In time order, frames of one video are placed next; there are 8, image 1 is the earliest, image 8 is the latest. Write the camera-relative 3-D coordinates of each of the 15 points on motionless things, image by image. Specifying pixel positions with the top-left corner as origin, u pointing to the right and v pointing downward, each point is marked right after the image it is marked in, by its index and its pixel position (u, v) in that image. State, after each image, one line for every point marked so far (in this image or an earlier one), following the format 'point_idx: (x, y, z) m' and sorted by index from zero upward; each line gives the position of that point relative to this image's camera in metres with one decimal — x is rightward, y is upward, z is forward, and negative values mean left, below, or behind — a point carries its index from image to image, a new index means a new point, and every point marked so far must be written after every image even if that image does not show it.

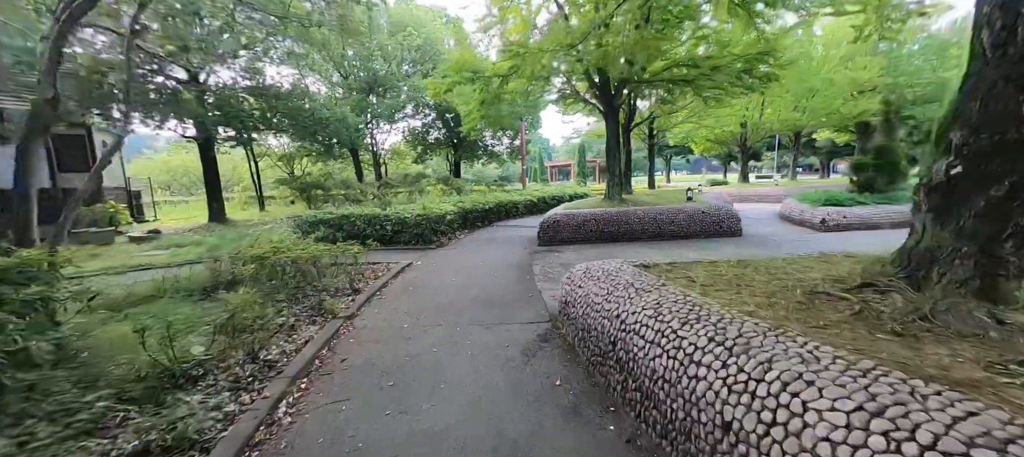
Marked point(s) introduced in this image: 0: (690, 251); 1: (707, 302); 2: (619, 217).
0: (+2.9, -0.4, +6.3) m
1: (+1.0, -0.4, +2.0) m
2: (+2.0, +0.2, +7.3) m
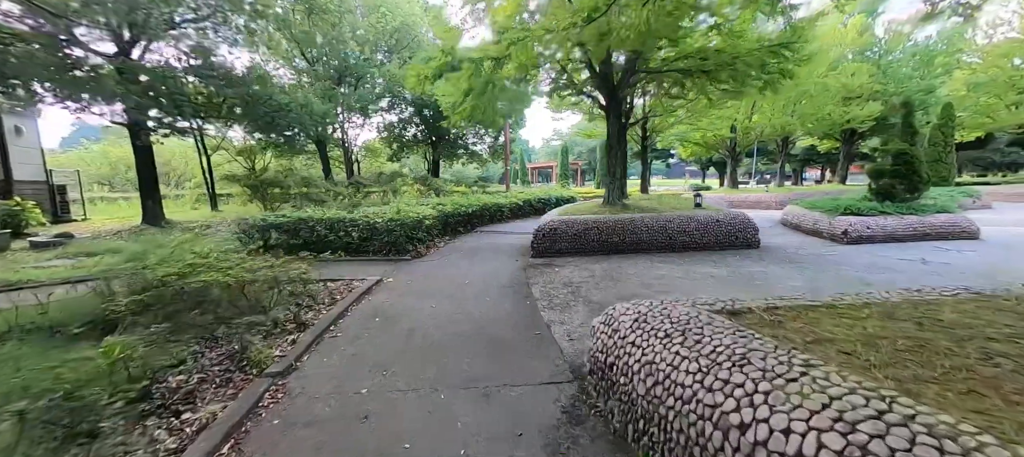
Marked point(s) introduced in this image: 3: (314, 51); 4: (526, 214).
0: (+2.8, -0.5, +5.5) m
1: (+1.2, -0.5, +1.0) m
2: (+1.8, +0.1, +6.4) m
3: (-6.4, +5.8, +12.3) m
4: (+0.4, +0.5, +13.0) m
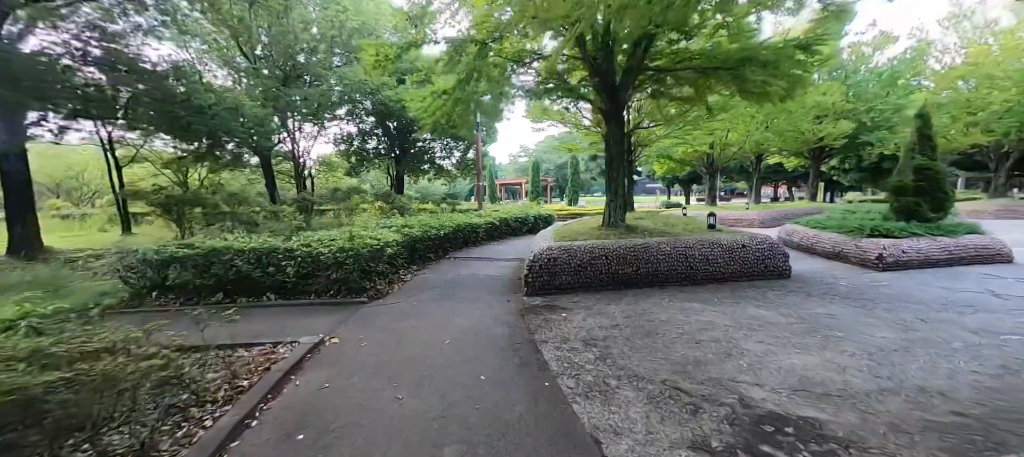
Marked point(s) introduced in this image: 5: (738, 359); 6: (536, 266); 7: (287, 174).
0: (+2.7, -0.9, +4.4) m
1: (+1.5, -0.7, -0.2) m
2: (+1.7, -0.3, +5.2) m
3: (-7.1, +5.1, +10.6) m
4: (-0.3, -0.2, +11.7) m
5: (+1.7, -1.0, +2.9) m
6: (+0.3, -0.5, +5.0) m
7: (-9.3, +2.2, +15.6) m
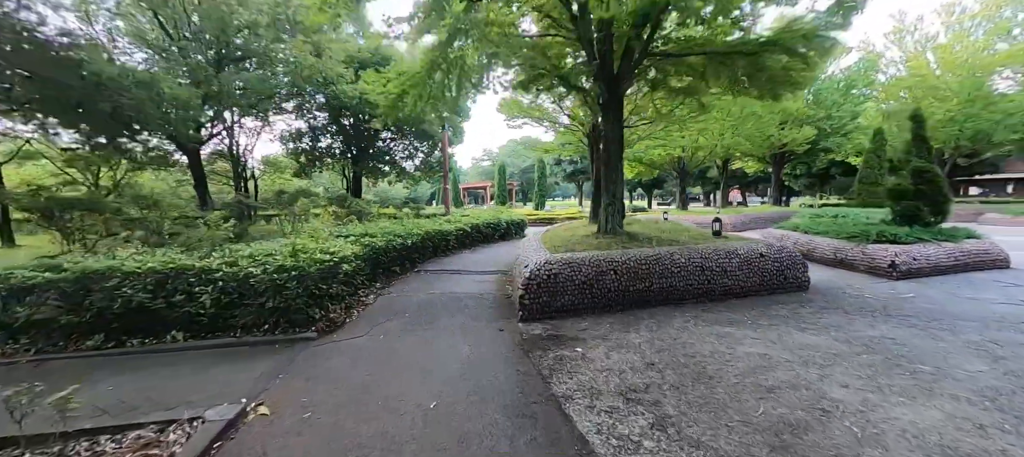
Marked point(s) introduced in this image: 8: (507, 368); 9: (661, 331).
0: (+2.7, -0.9, +3.7) m
1: (+1.9, -0.7, -1.0) m
2: (+1.6, -0.4, +4.4) m
3: (-7.8, +4.8, +8.9) m
4: (-1.1, -0.4, +10.7) m
5: (+1.9, -1.1, +2.1) m
6: (+0.2, -0.6, +4.0) m
7: (-10.4, +1.9, +13.7) m
8: (0.0, -1.1, +2.9) m
9: (+1.4, -1.0, +3.6) m
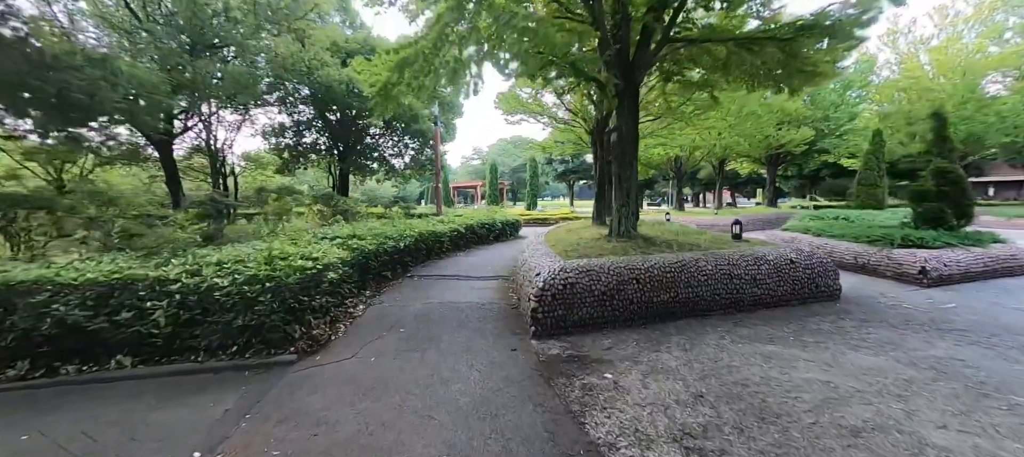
0: (+2.8, -1.0, +3.3) m
1: (+2.2, -0.7, -1.5) m
2: (+1.7, -0.5, +4.0) m
3: (-7.8, +4.8, +8.2) m
4: (-1.2, -0.4, +10.1) m
5: (+2.0, -1.1, +1.7) m
6: (+0.4, -0.6, +3.6) m
7: (-10.6, +2.0, +12.9) m
8: (+0.1, -1.1, +2.4) m
9: (+1.5, -1.0, +3.1) m
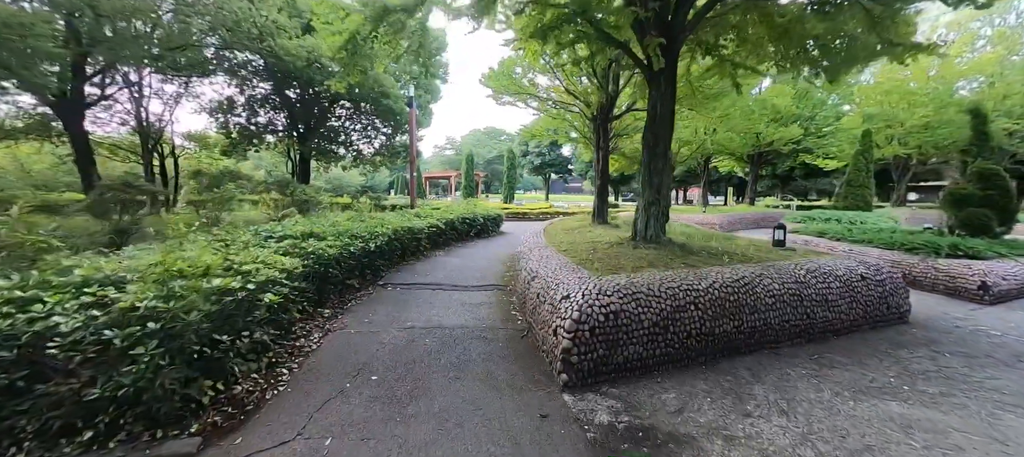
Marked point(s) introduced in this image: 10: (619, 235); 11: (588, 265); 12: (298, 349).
0: (+3.0, -1.1, +2.4) m
1: (+2.7, -0.9, -2.3) m
2: (+1.8, -0.5, +3.0) m
3: (-7.9, +5.0, +6.4) m
4: (-1.5, -0.3, +9.0) m
5: (+2.3, -1.2, +0.8) m
6: (+0.5, -0.7, +2.5) m
7: (-11.1, +2.3, +11.0) m
8: (+0.3, -1.2, +1.4) m
9: (+1.7, -1.1, +2.2) m
10: (+1.5, -0.1, +5.3) m
11: (+0.7, -0.3, +3.5) m
12: (-1.7, -1.0, +3.0) m
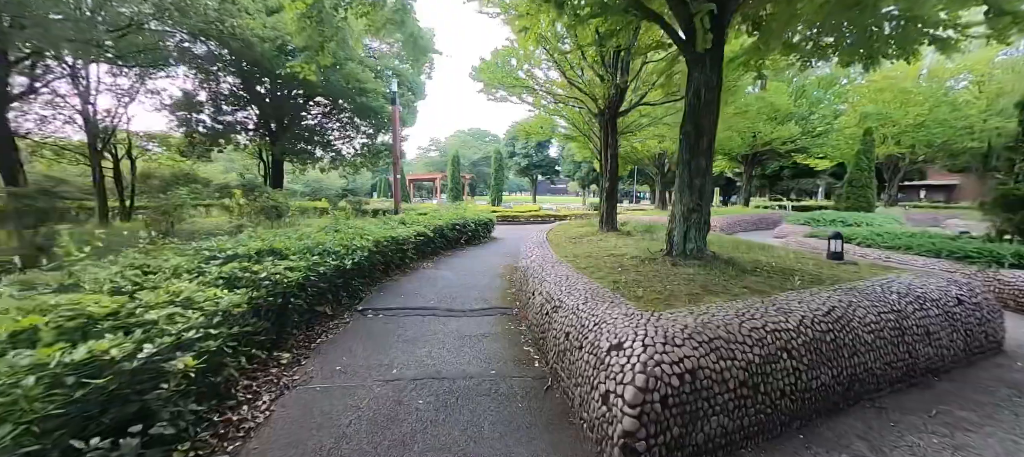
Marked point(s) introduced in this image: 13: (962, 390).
0: (+3.2, -1.2, +1.8) m
1: (+3.1, -1.0, -3.0) m
2: (+1.9, -0.6, +2.3) m
3: (-7.9, +4.8, +5.3) m
4: (-1.6, -0.4, +8.1) m
5: (+2.5, -1.3, +0.1) m
6: (+0.7, -0.8, +1.7) m
7: (-11.3, +2.0, +9.7) m
8: (+0.5, -1.3, +0.6) m
9: (+1.9, -1.2, +1.5) m
10: (+1.5, -0.2, +4.5) m
11: (+0.8, -0.5, +2.7) m
12: (-1.6, -1.1, +2.1) m
13: (+3.1, -1.1, +2.6) m
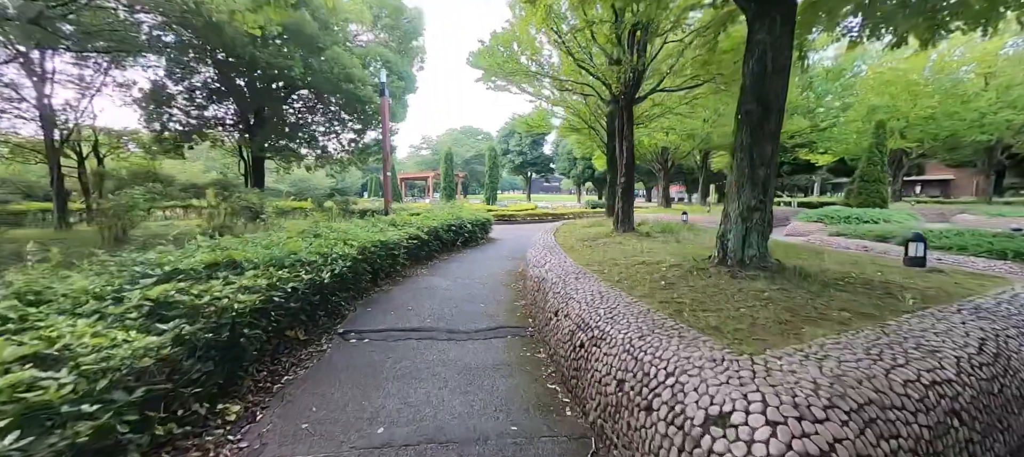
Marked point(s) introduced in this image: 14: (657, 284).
0: (+3.3, -1.2, +1.1) m
1: (+3.3, -1.0, -3.6) m
2: (+2.1, -0.6, +1.6) m
3: (-7.8, +4.7, +4.4) m
4: (-1.6, -0.5, +7.4) m
5: (+2.7, -1.3, -0.5) m
6: (+0.8, -0.8, +1.1) m
7: (-11.3, +1.9, +8.8) m
8: (+0.7, -1.3, -0.1) m
9: (+2.1, -1.2, +0.8) m
10: (+1.6, -0.2, +3.8) m
11: (+1.0, -0.5, +2.0) m
12: (-1.4, -1.1, +1.4) m
13: (+3.2, -1.1, +1.9) m
14: (+1.1, -0.4, +2.8) m
